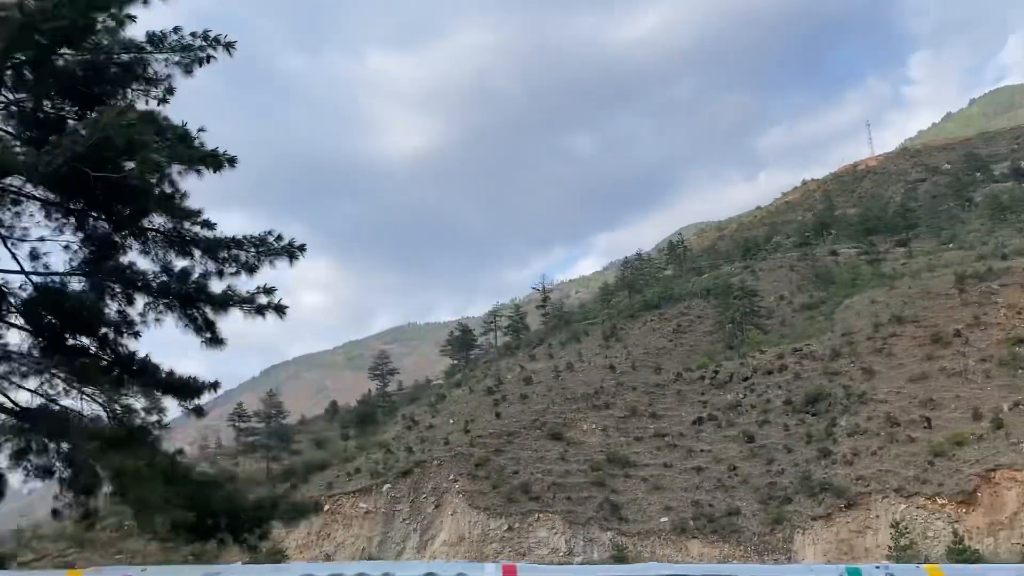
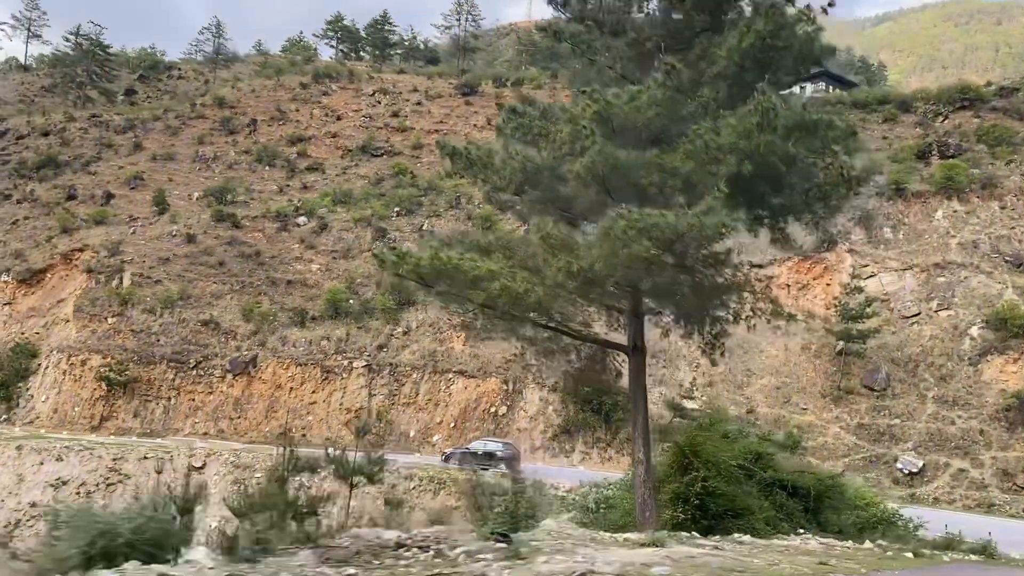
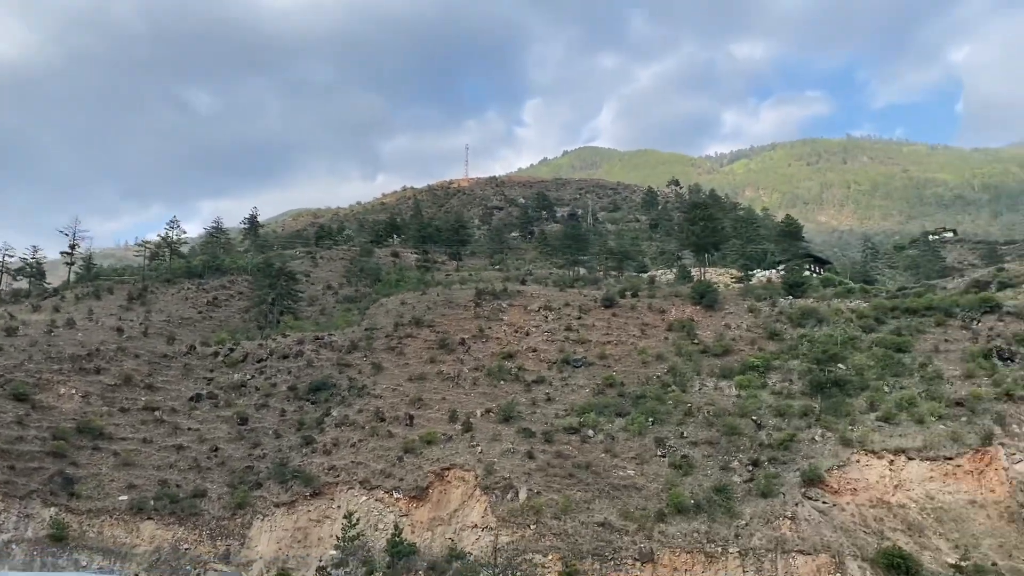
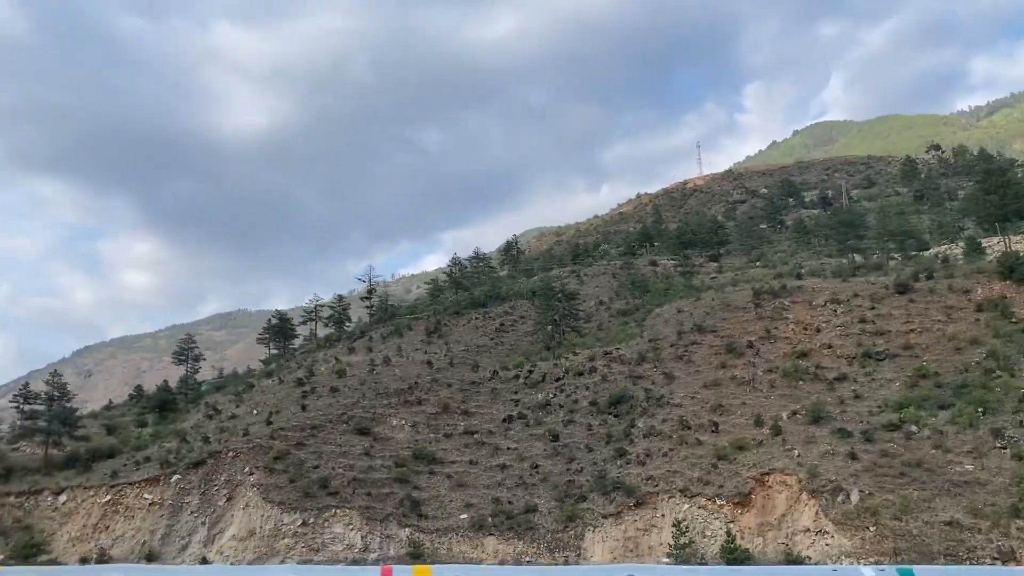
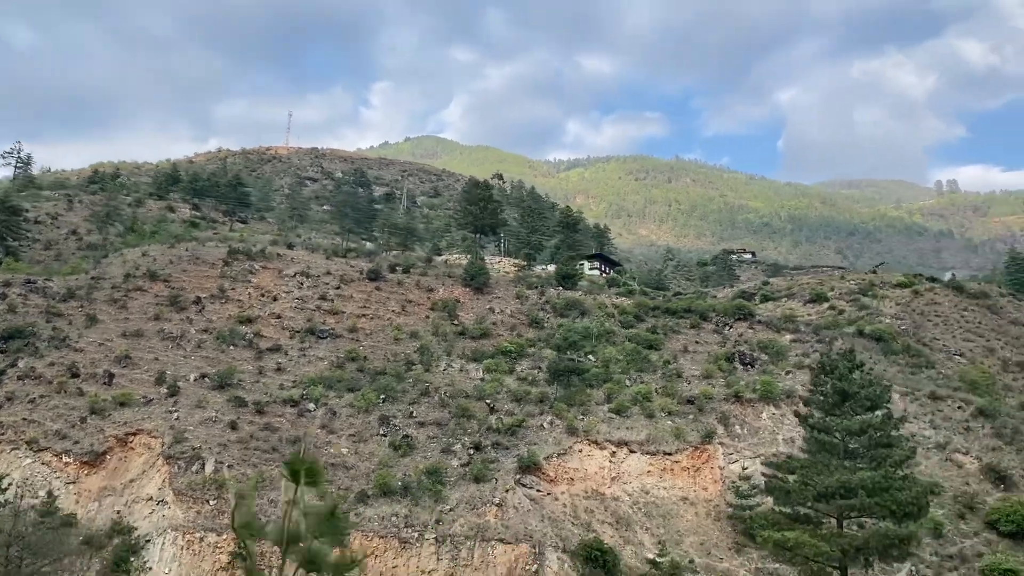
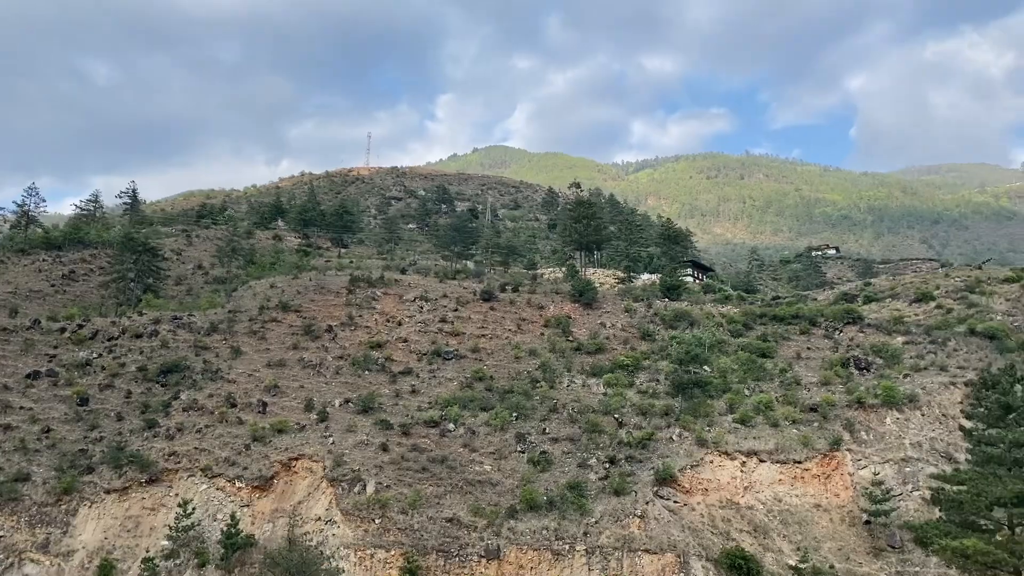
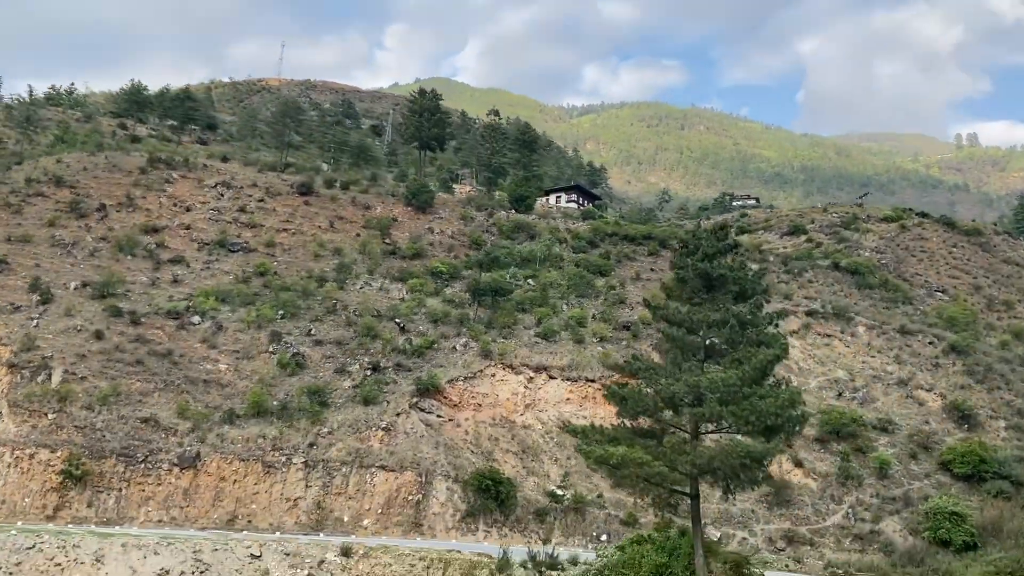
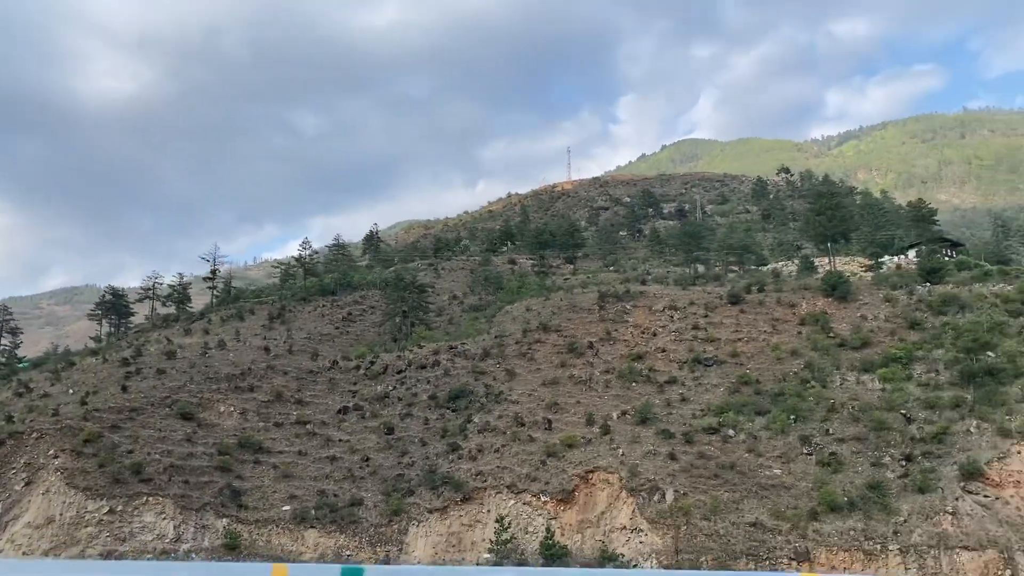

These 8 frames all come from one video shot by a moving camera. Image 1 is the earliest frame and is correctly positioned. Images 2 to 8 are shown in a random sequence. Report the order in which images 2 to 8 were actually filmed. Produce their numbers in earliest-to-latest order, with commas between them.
4, 8, 3, 6, 5, 7, 2
